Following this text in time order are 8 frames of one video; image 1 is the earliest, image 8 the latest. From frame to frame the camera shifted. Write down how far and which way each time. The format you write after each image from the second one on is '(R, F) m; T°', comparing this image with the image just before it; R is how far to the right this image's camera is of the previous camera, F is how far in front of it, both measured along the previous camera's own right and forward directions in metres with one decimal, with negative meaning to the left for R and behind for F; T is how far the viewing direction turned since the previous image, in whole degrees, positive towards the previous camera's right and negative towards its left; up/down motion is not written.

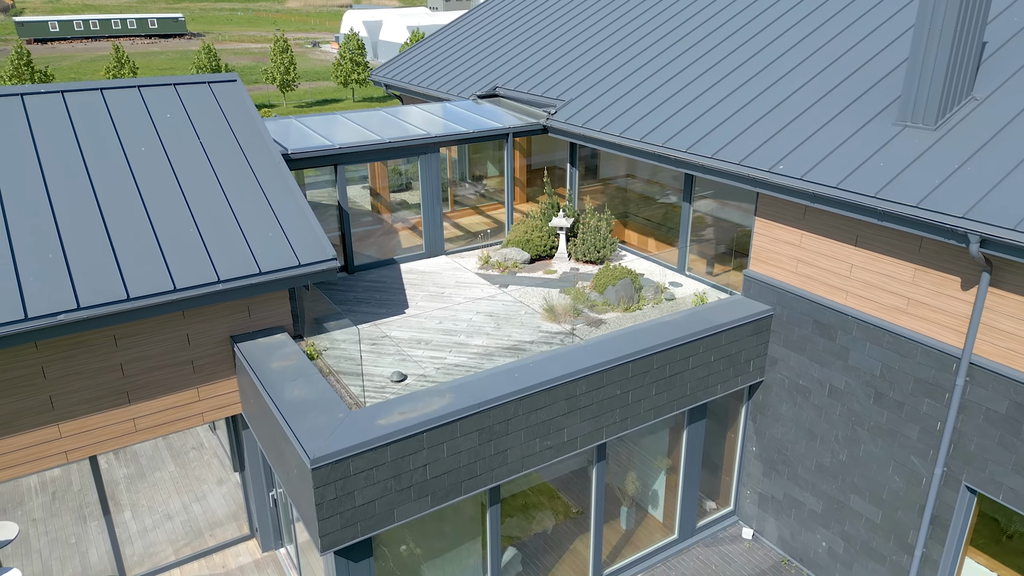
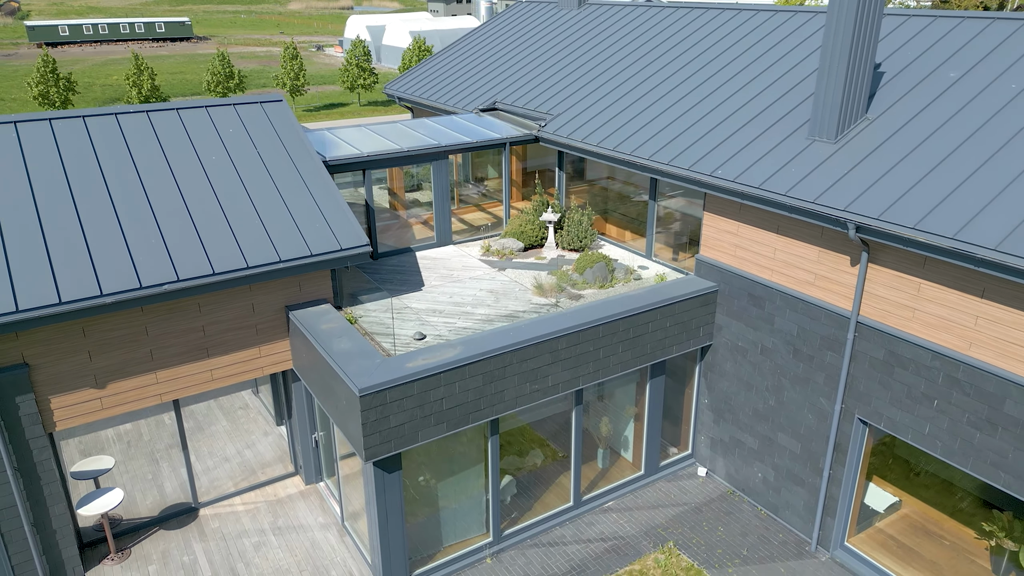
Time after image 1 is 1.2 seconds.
(+0.1, -2.1) m; 0°
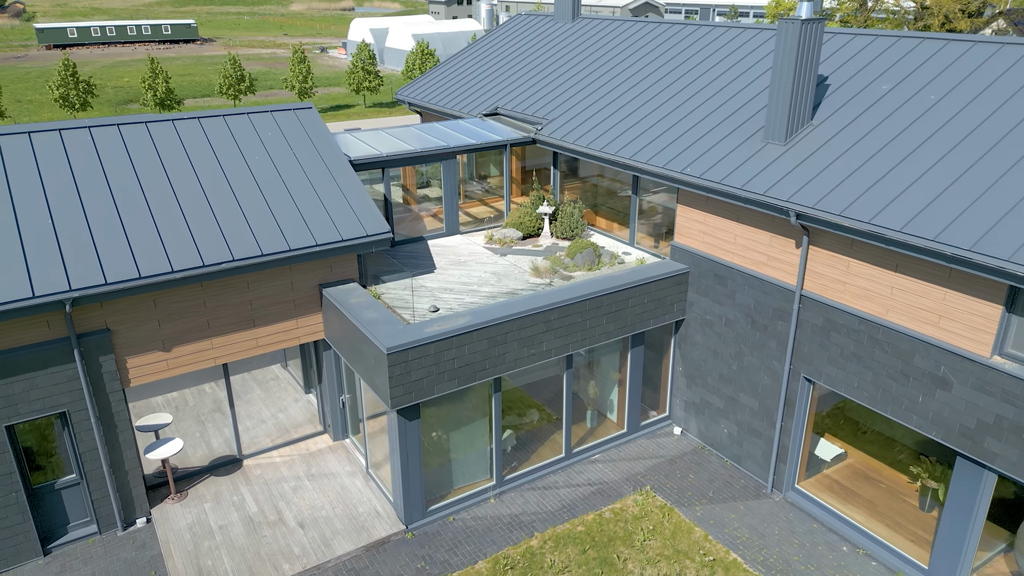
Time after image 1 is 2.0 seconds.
(0.0, -1.8) m; 0°
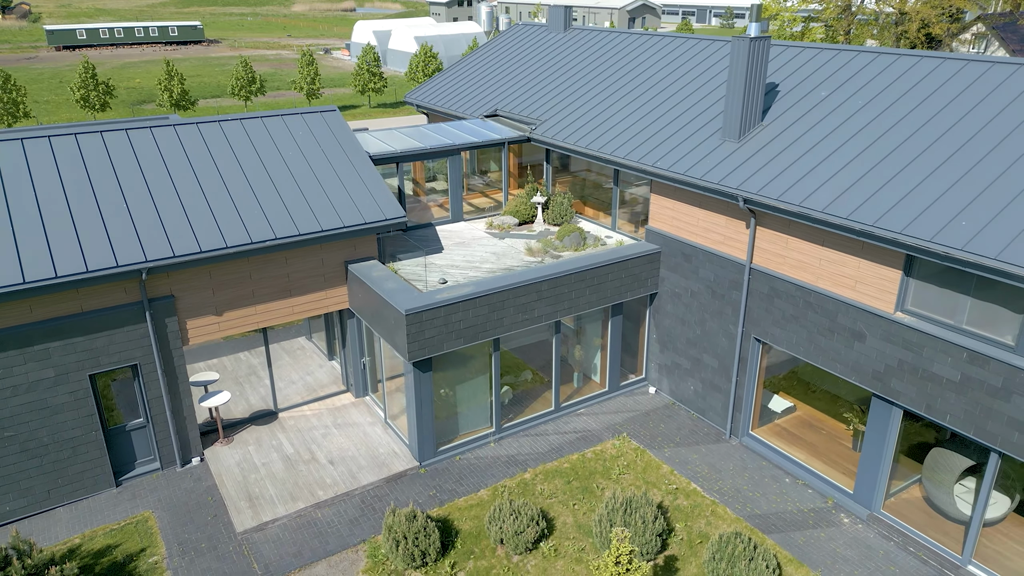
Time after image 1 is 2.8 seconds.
(+0.1, -2.1) m; 0°
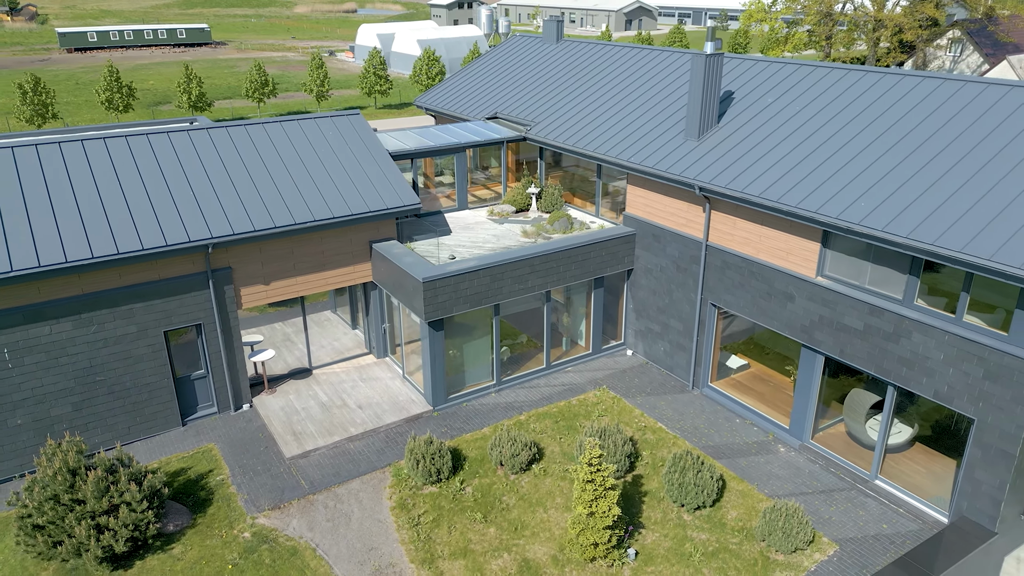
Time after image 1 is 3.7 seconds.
(0.0, -2.7) m; 0°
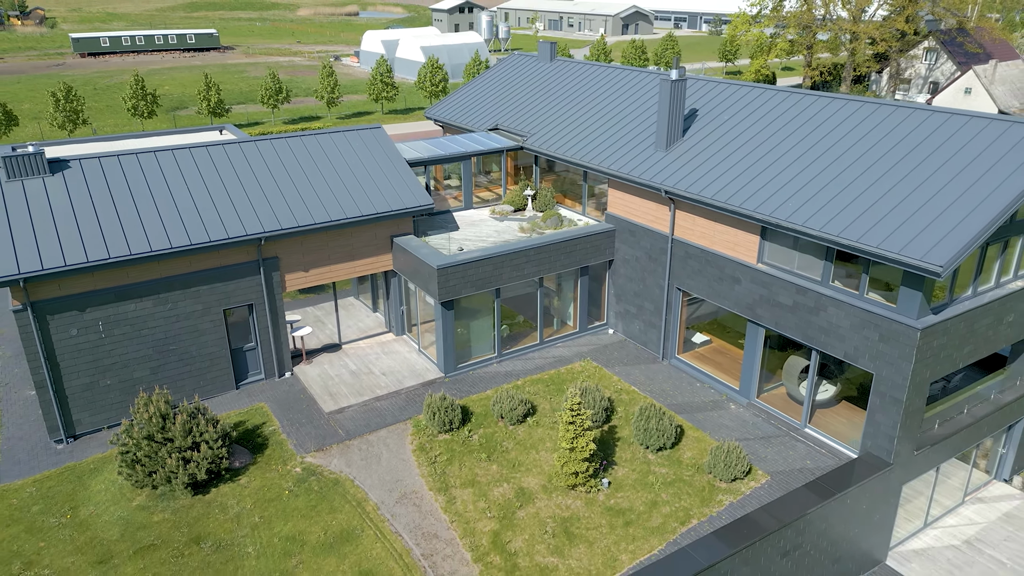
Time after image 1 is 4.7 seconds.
(0.0, -3.1) m; 0°
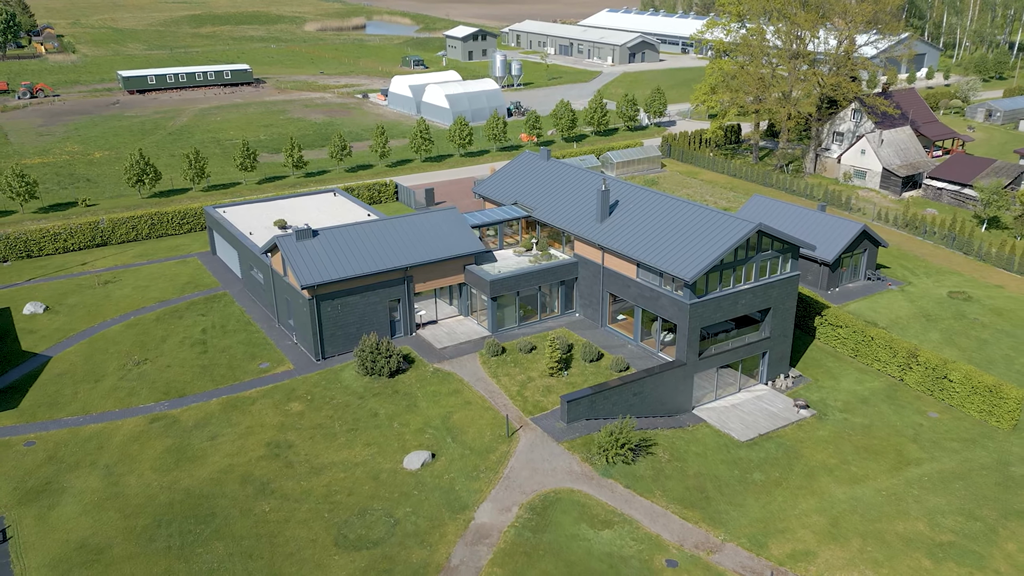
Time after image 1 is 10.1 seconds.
(-0.7, -20.1) m; 0°
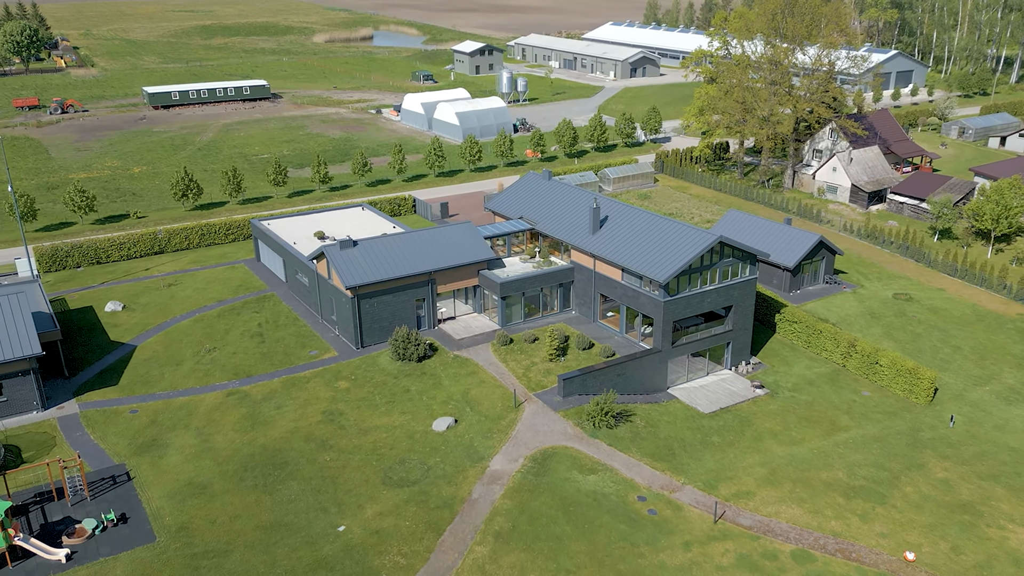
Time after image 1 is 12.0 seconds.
(-0.1, -7.7) m; 0°
